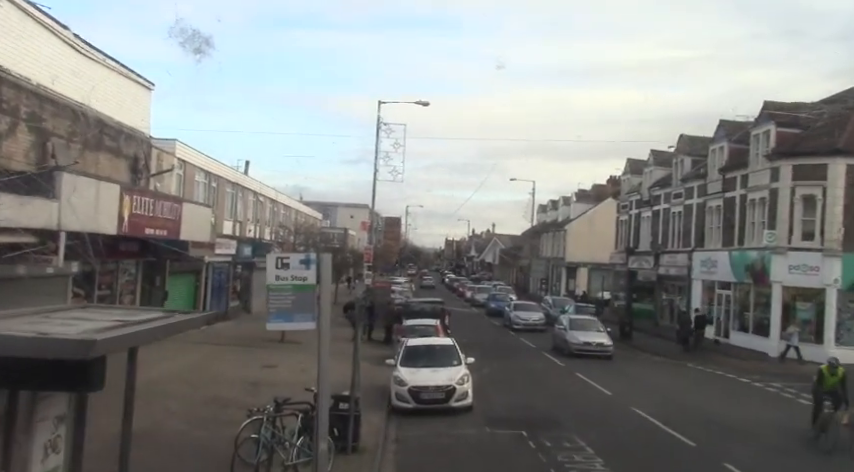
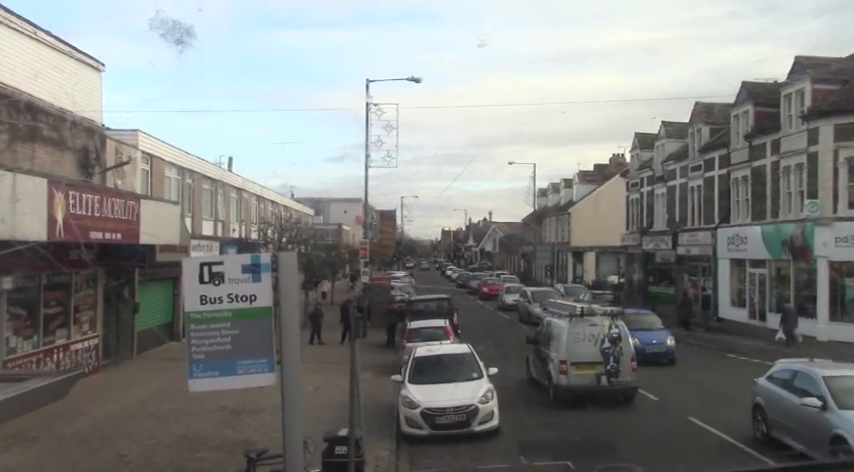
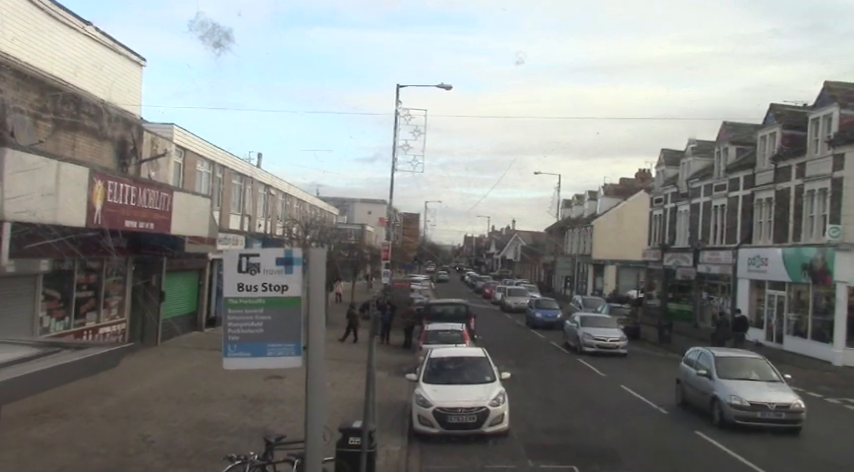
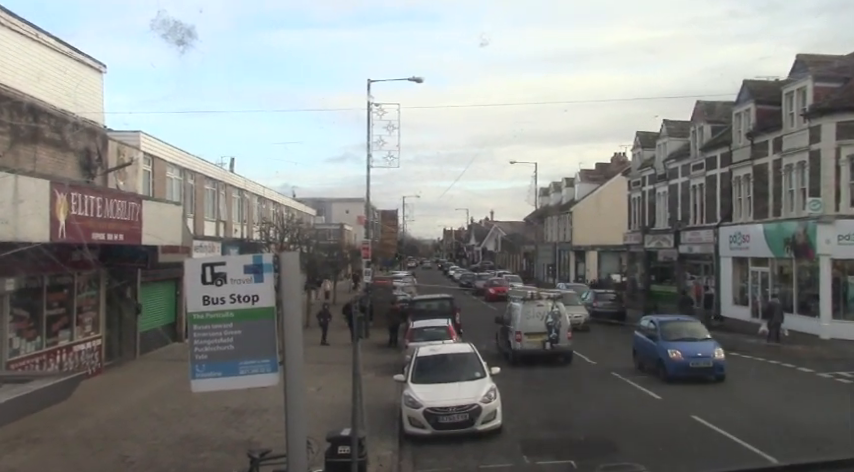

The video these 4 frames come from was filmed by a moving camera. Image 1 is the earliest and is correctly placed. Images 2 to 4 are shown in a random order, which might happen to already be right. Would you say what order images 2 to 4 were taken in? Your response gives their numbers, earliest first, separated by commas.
3, 2, 4
